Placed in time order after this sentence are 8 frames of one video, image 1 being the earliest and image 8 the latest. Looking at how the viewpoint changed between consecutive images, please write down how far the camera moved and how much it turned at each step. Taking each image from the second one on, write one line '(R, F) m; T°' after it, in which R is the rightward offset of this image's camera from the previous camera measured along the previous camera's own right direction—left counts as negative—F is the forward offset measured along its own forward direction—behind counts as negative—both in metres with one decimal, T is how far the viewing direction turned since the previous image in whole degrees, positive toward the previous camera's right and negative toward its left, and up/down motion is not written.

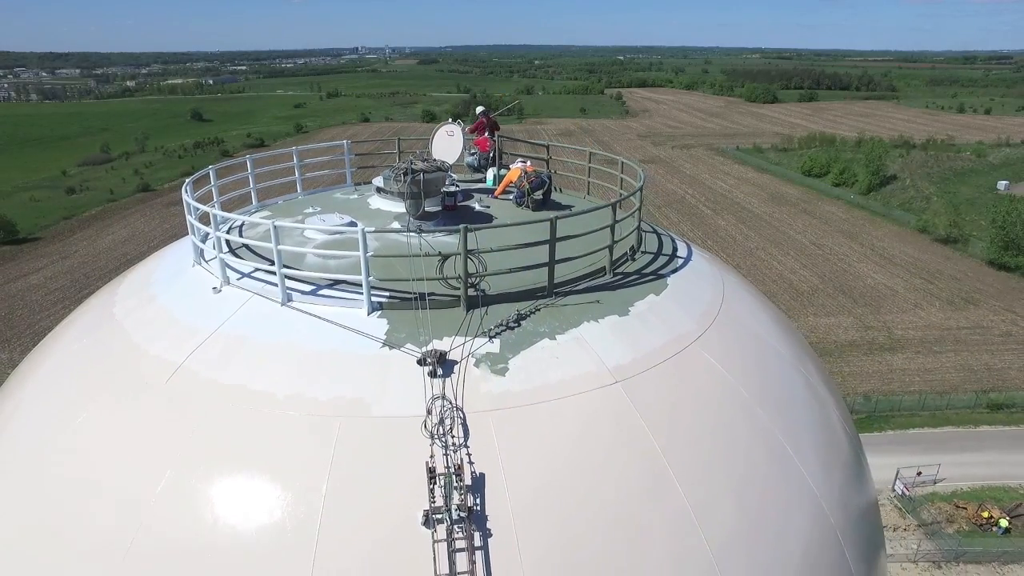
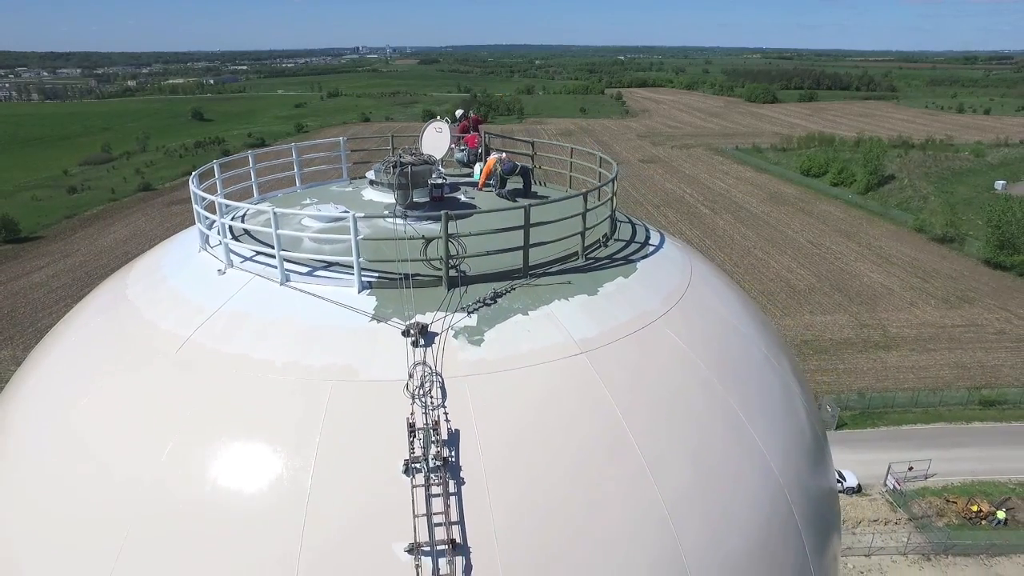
(+0.1, -0.2) m; 0°
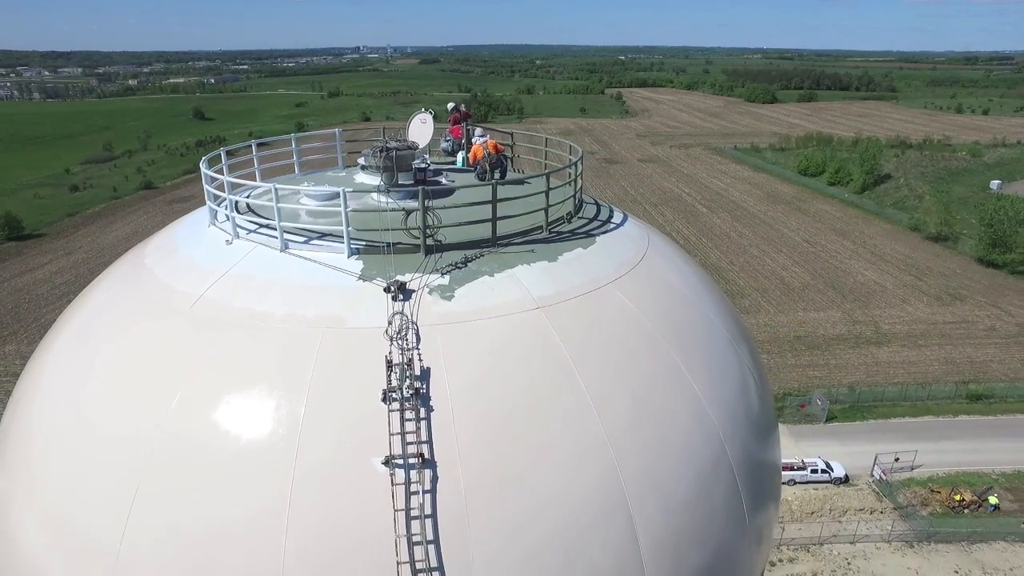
(+0.2, -0.4) m; 0°
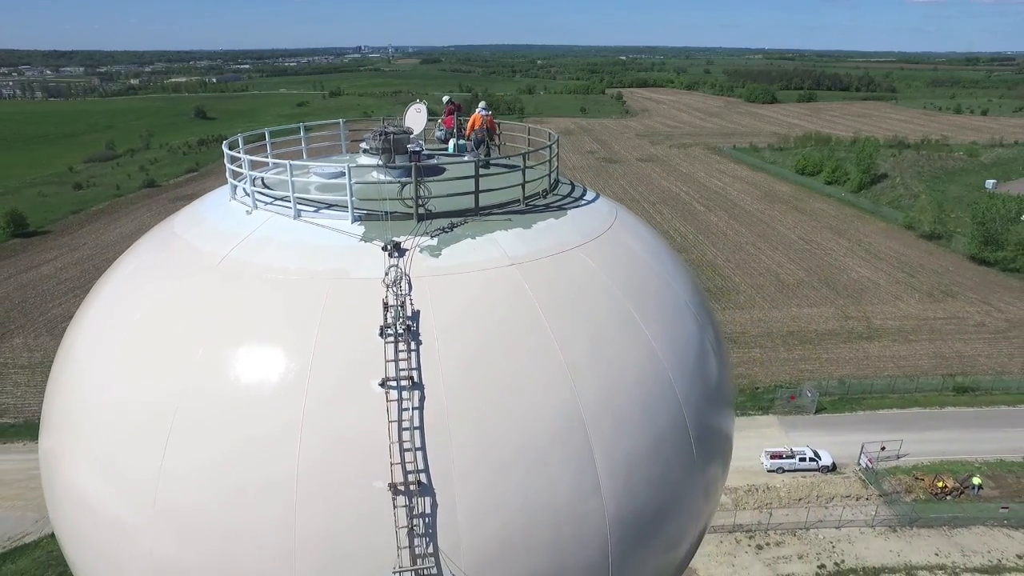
(+0.1, -0.5) m; 0°
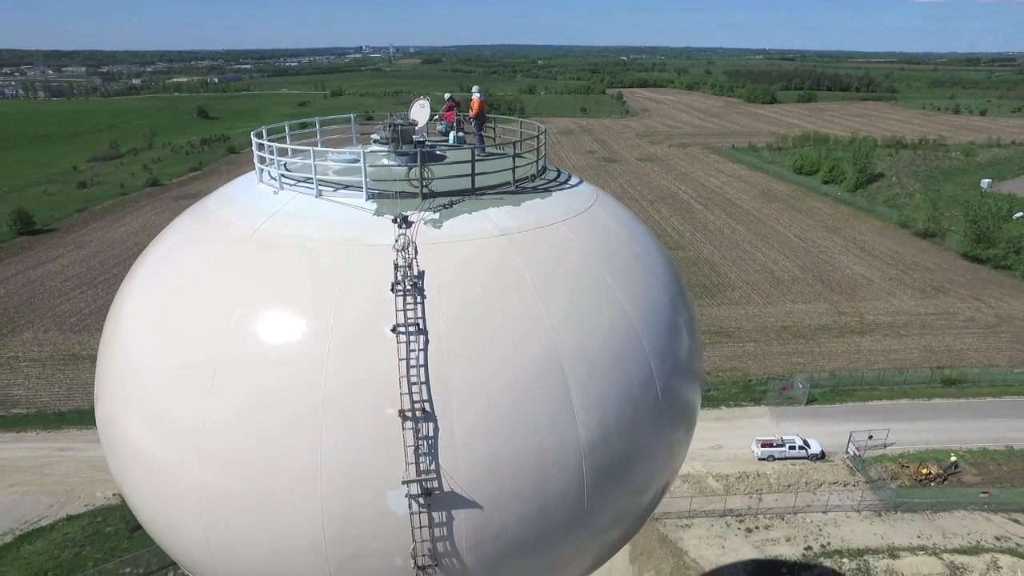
(+0.1, -0.6) m; 0°
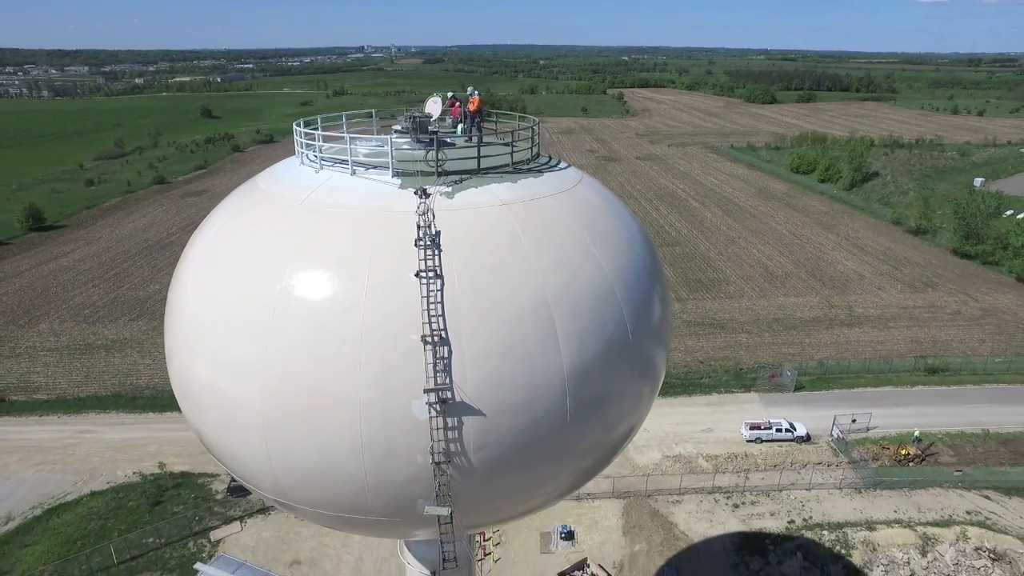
(0.0, -0.9) m; 0°
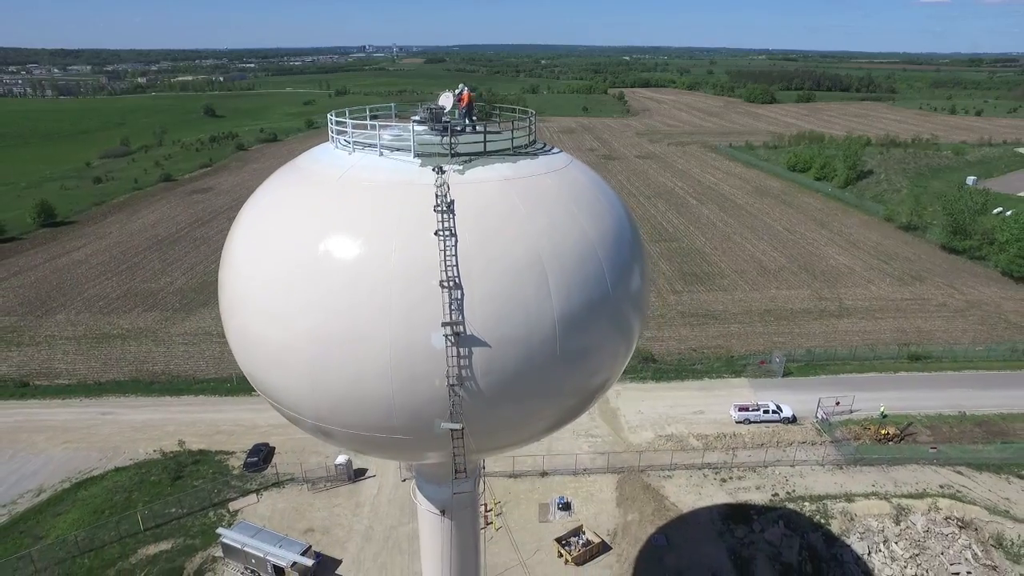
(0.0, -1.0) m; 0°
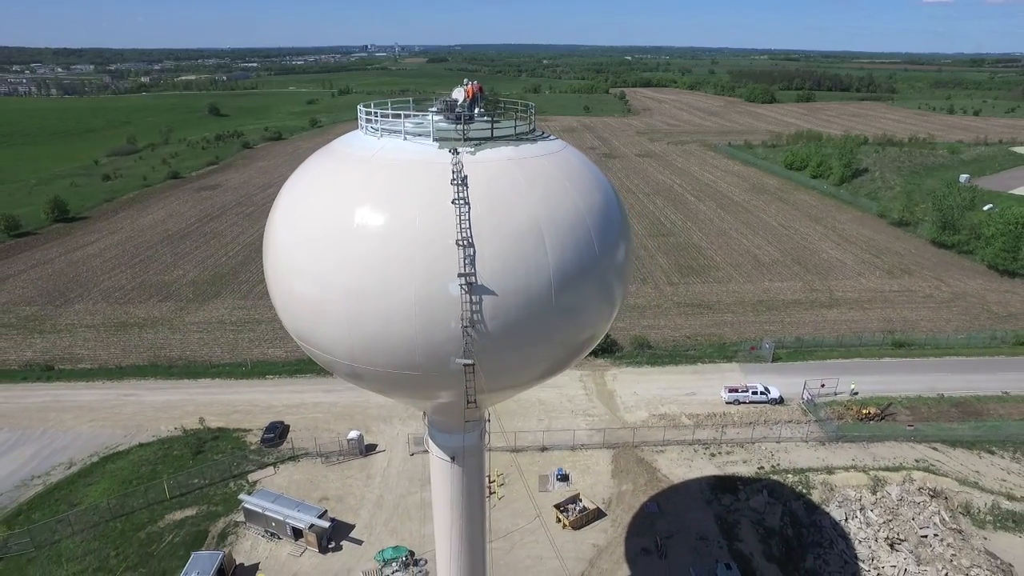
(0.0, -1.1) m; 0°
